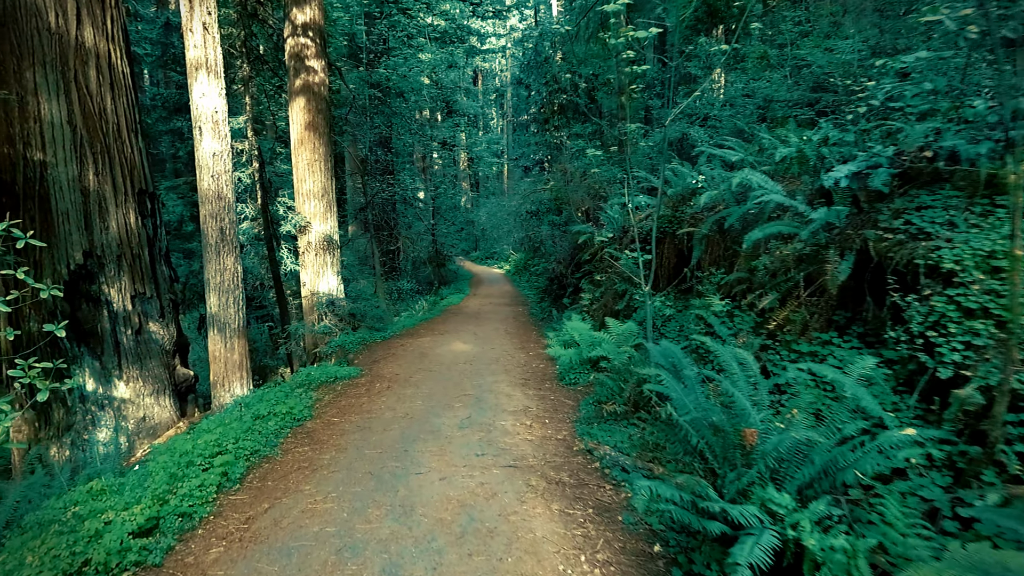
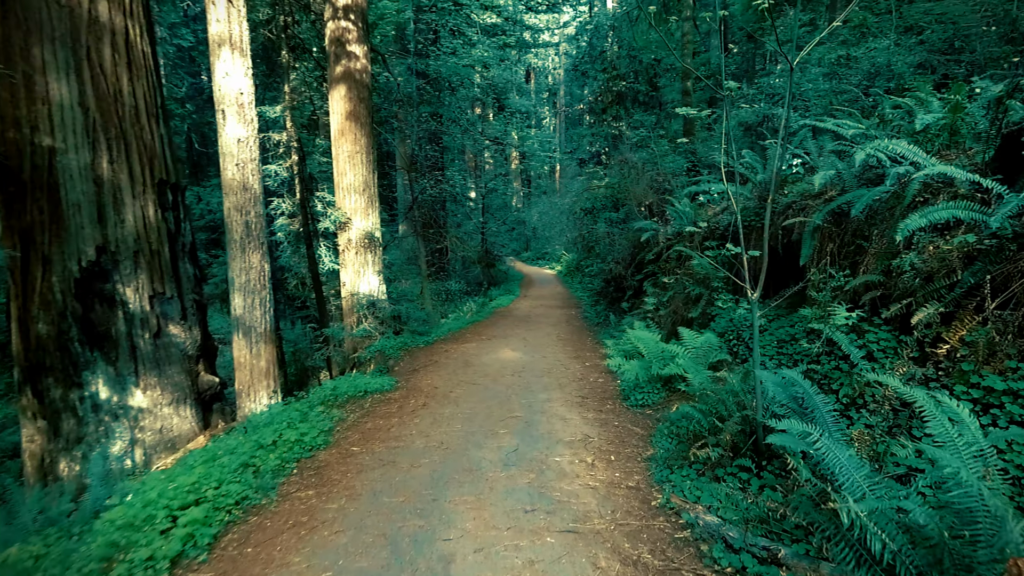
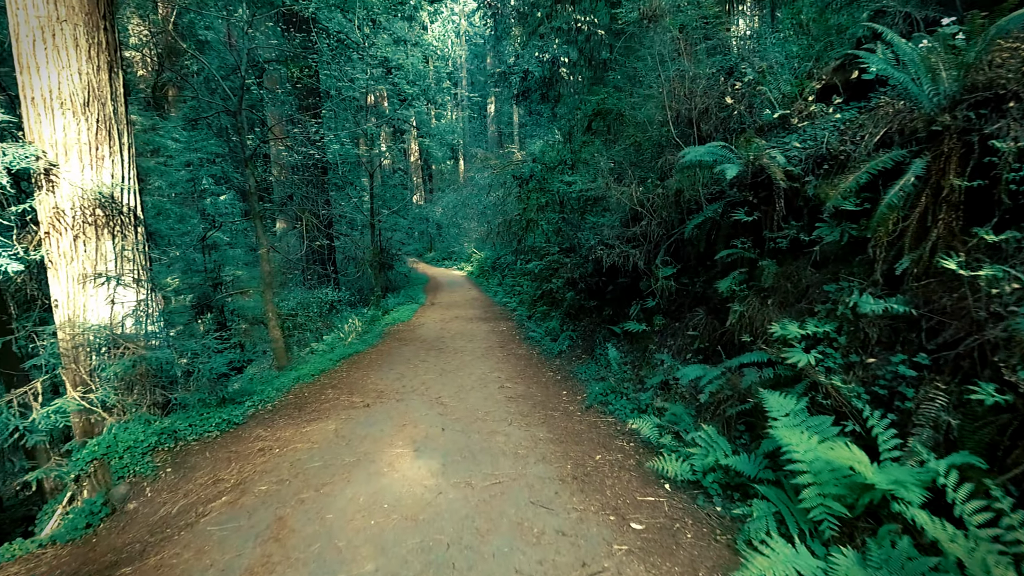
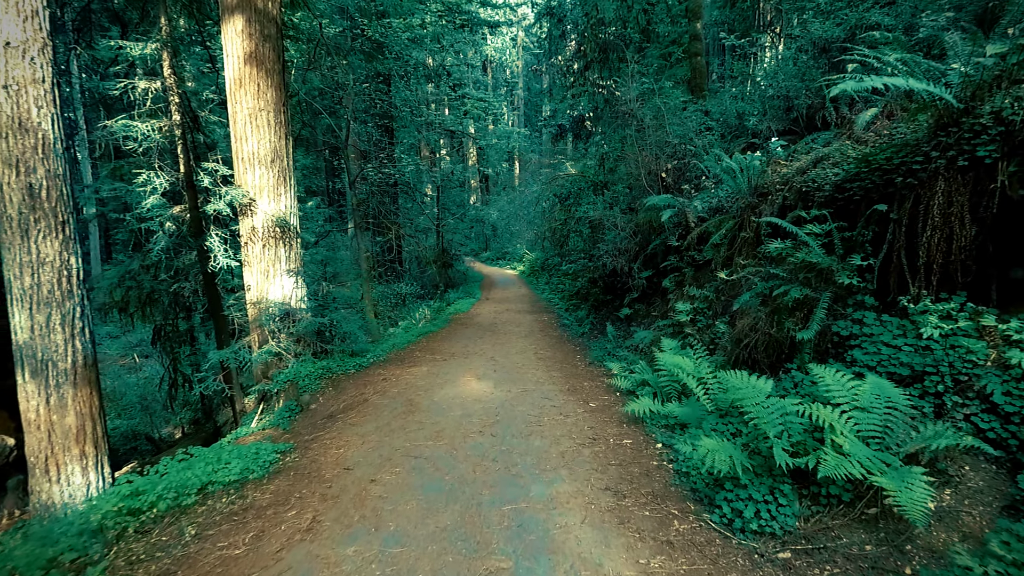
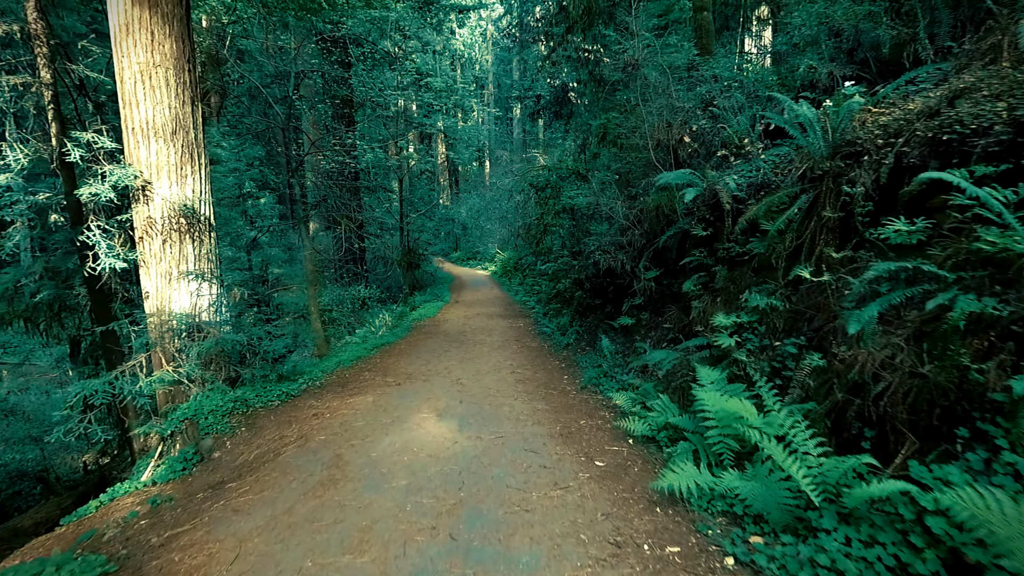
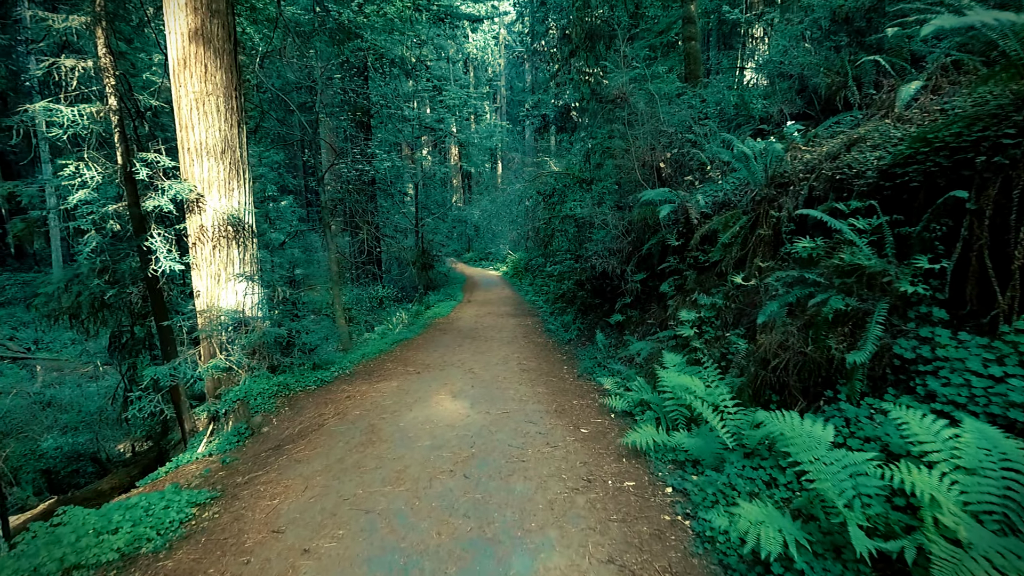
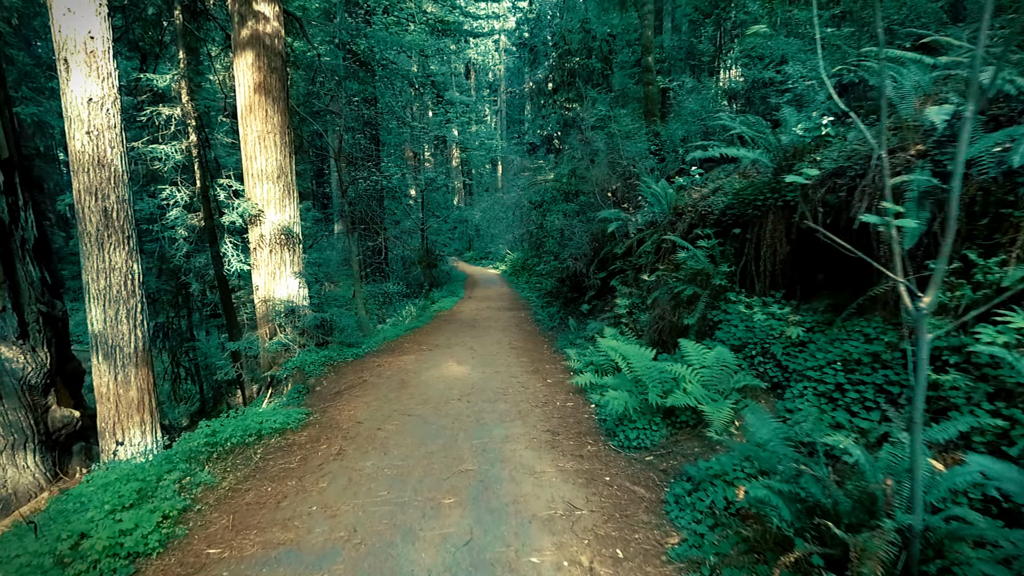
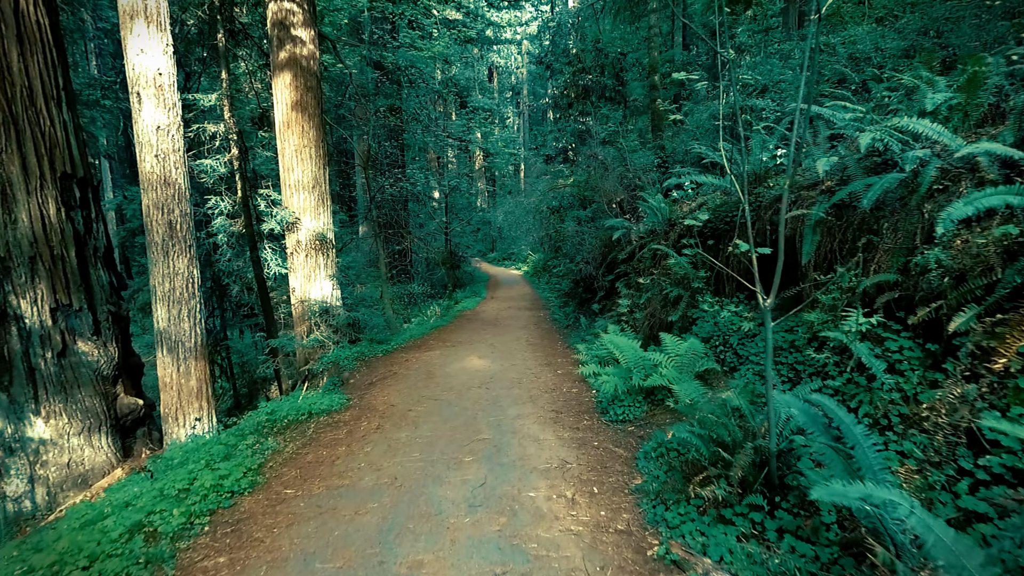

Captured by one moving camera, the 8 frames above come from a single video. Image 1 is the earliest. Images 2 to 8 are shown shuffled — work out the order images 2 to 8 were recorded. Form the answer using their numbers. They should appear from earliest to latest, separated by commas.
2, 8, 7, 4, 6, 5, 3
